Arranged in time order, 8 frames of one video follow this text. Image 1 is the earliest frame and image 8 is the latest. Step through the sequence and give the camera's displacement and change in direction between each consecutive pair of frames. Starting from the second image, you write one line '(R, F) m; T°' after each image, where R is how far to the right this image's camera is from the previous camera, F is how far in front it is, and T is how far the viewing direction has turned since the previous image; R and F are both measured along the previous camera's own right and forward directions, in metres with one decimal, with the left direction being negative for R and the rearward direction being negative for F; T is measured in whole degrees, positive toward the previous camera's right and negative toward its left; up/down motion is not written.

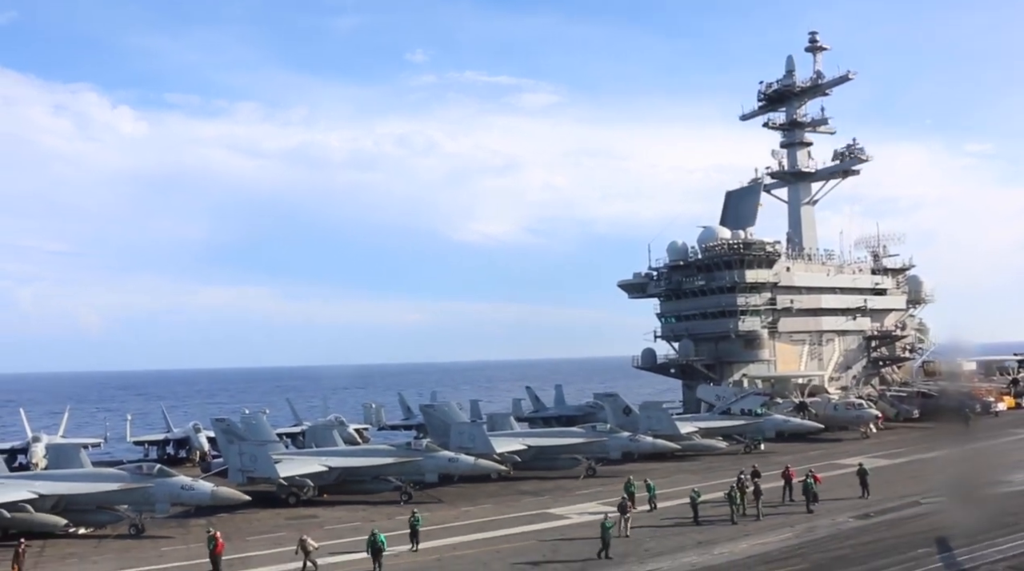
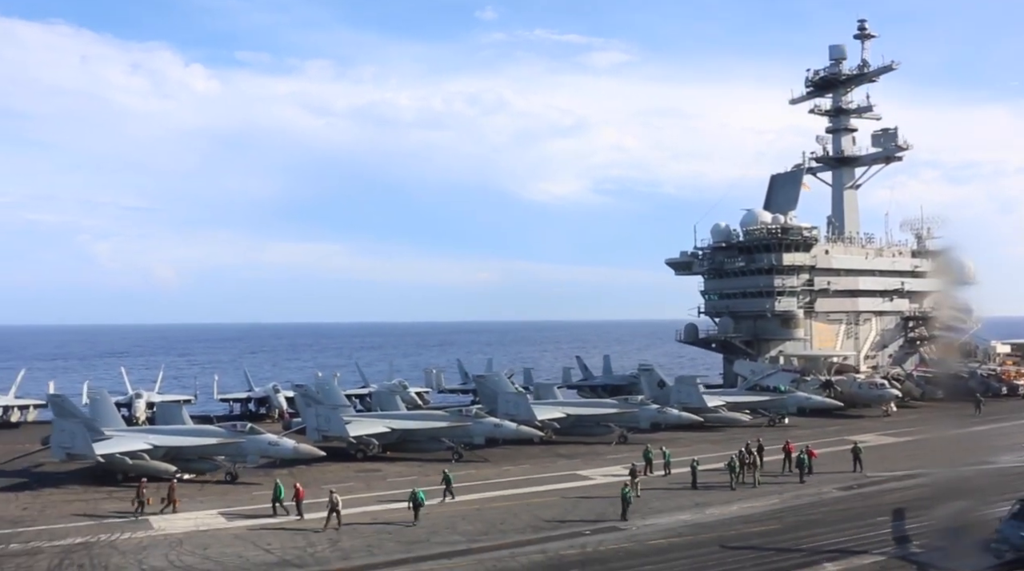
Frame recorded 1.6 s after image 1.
(+0.9, -6.0) m; -3°
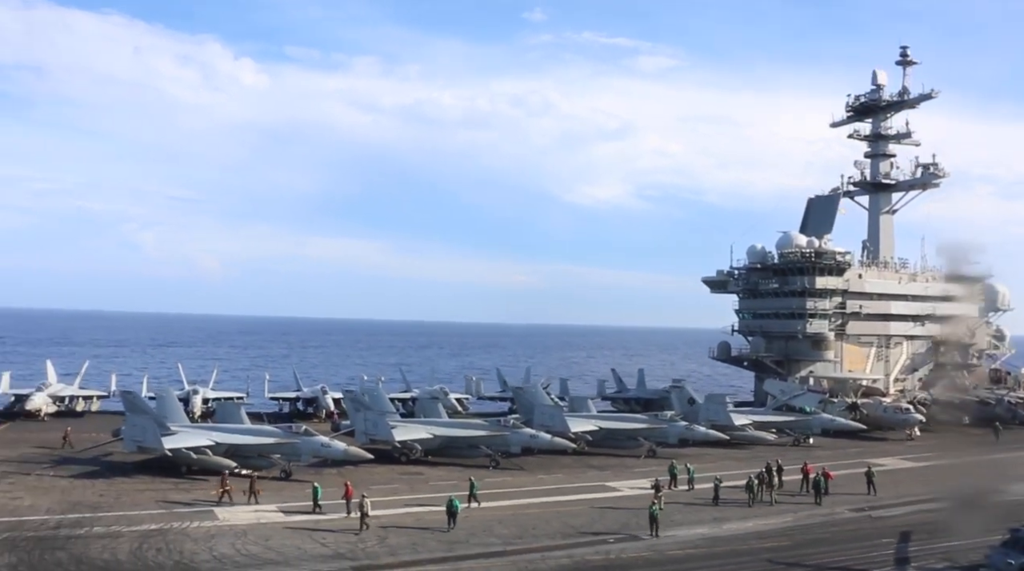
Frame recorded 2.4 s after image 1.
(0.0, -3.1) m; -2°
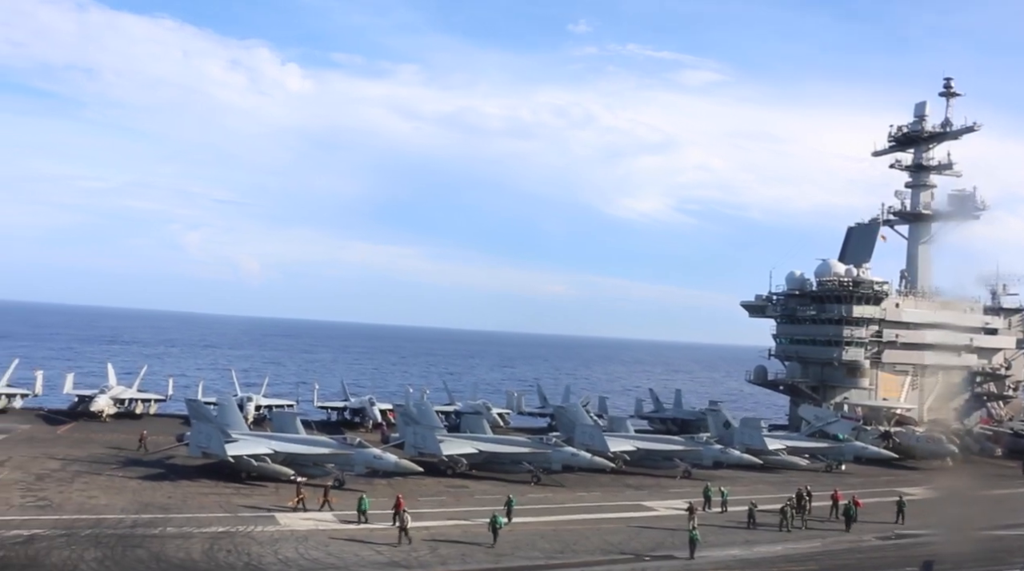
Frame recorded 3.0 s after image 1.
(-0.4, -2.4) m; -2°
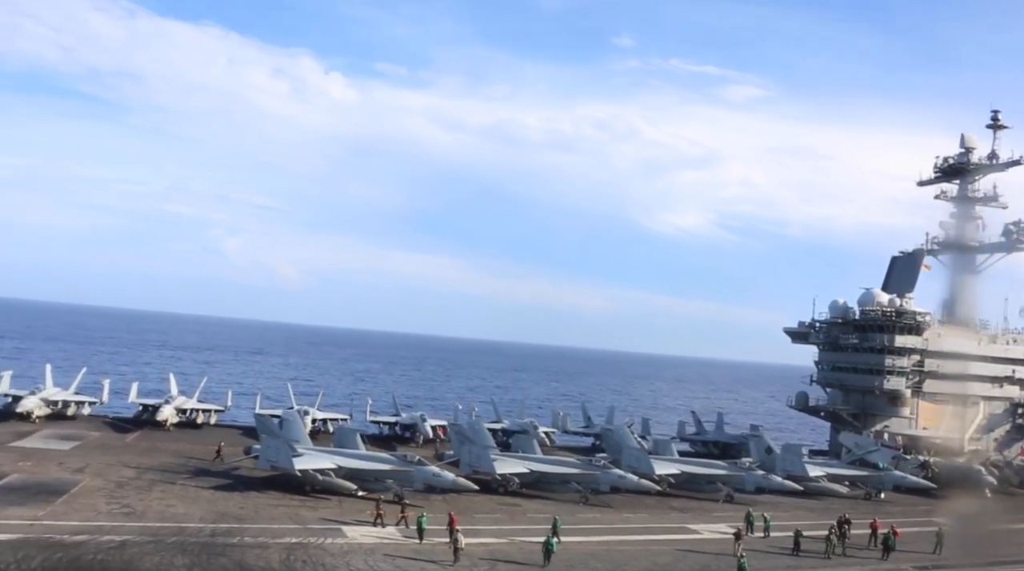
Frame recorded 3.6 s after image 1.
(-0.8, -2.3) m; -2°
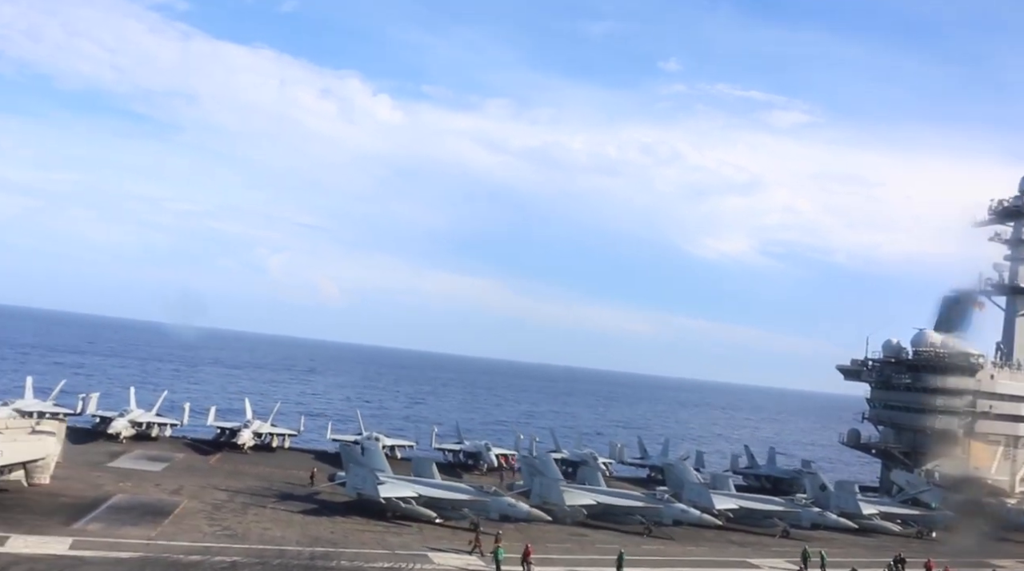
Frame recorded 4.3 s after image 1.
(-1.5, -3.1) m; -2°
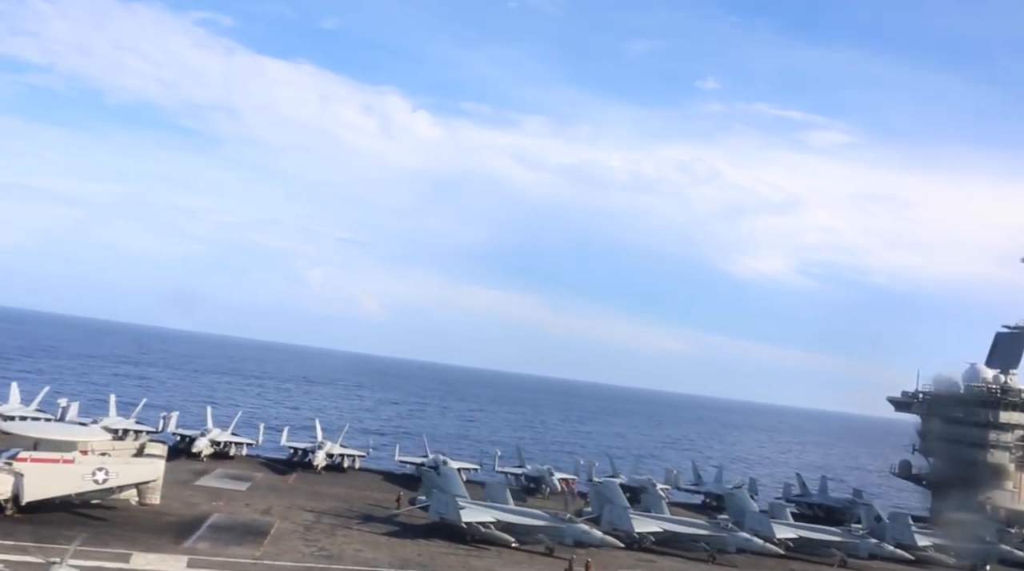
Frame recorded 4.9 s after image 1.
(-2.0, -2.9) m; -2°
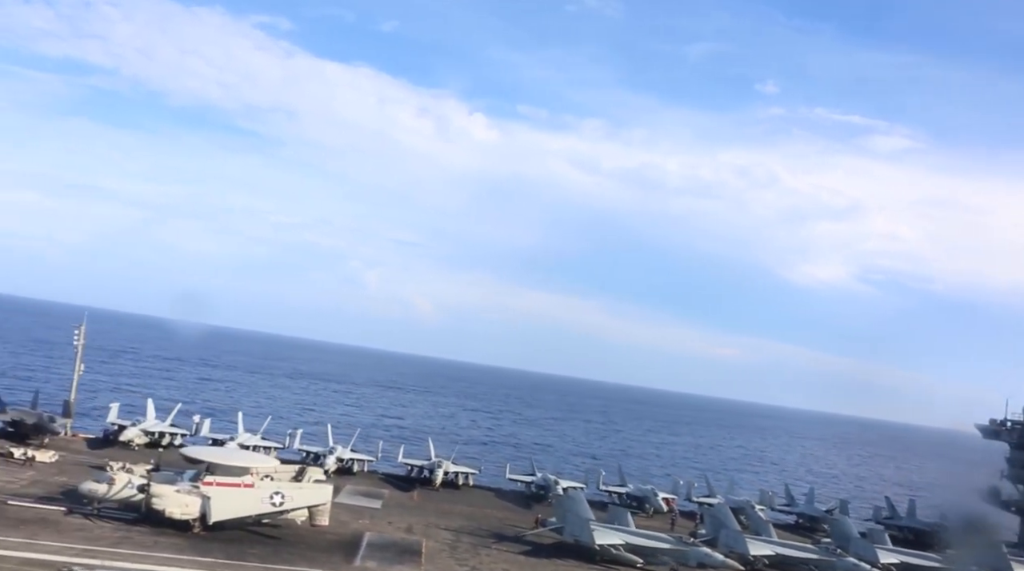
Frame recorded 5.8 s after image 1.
(-3.7, -4.7) m; -3°
